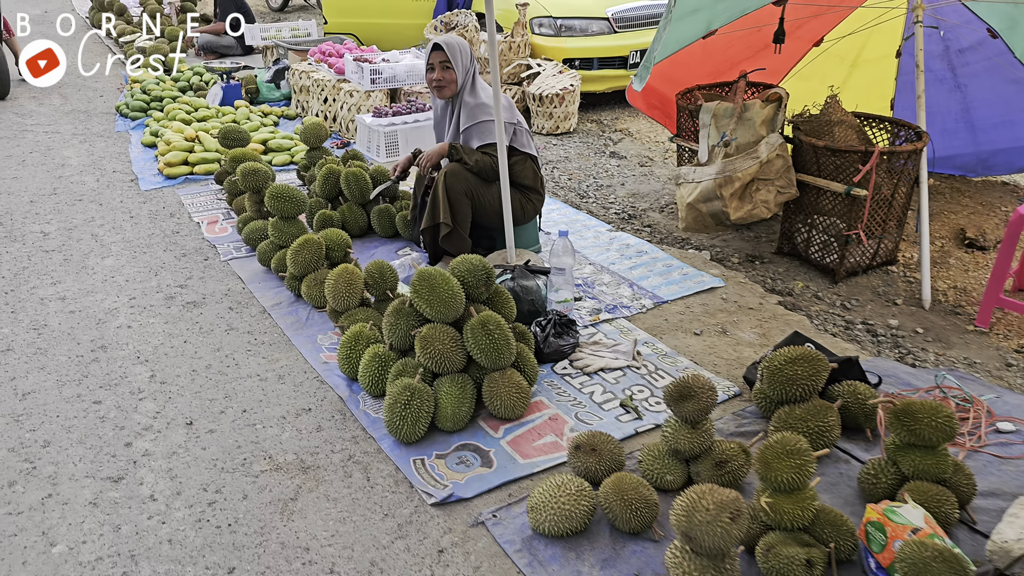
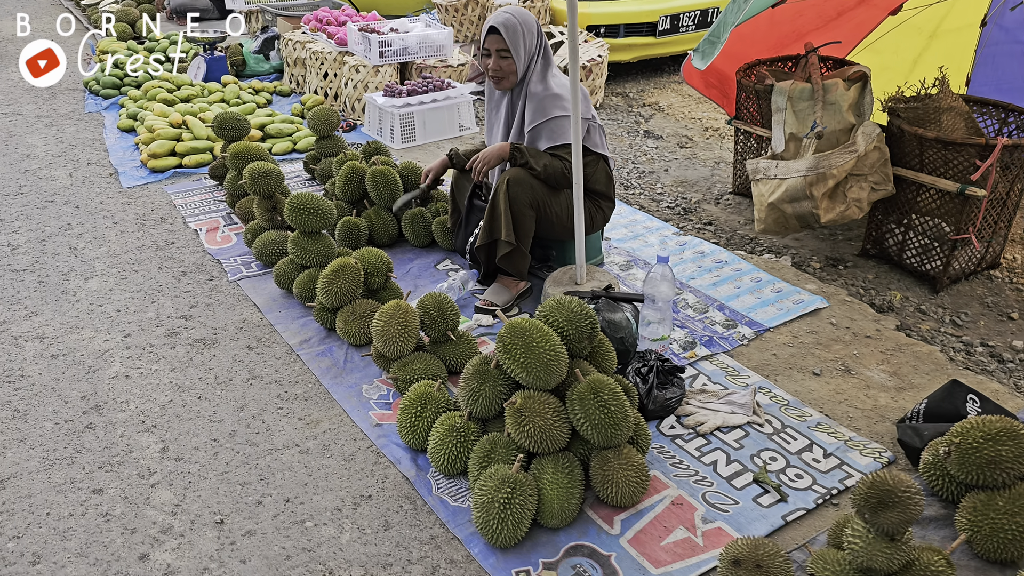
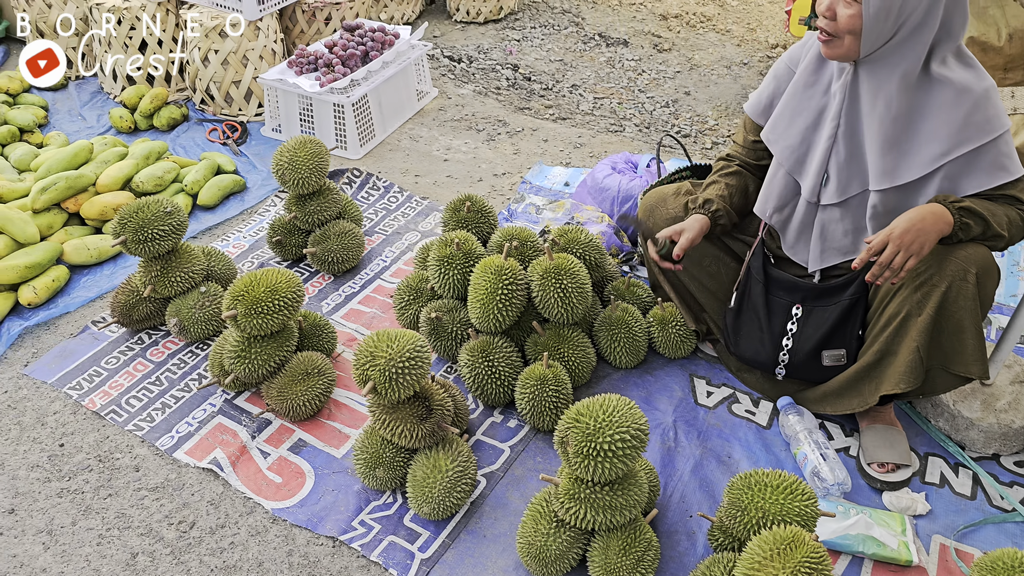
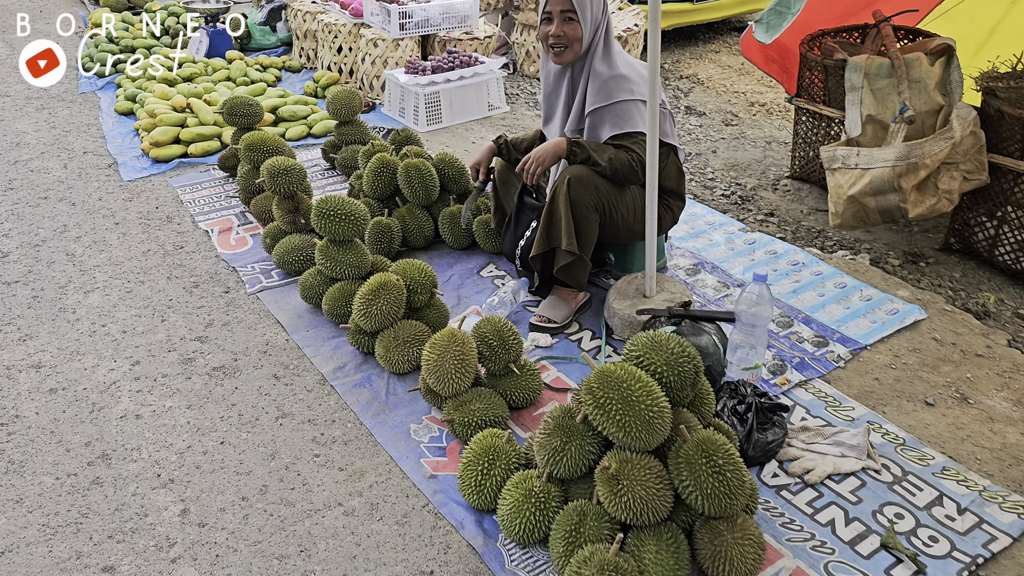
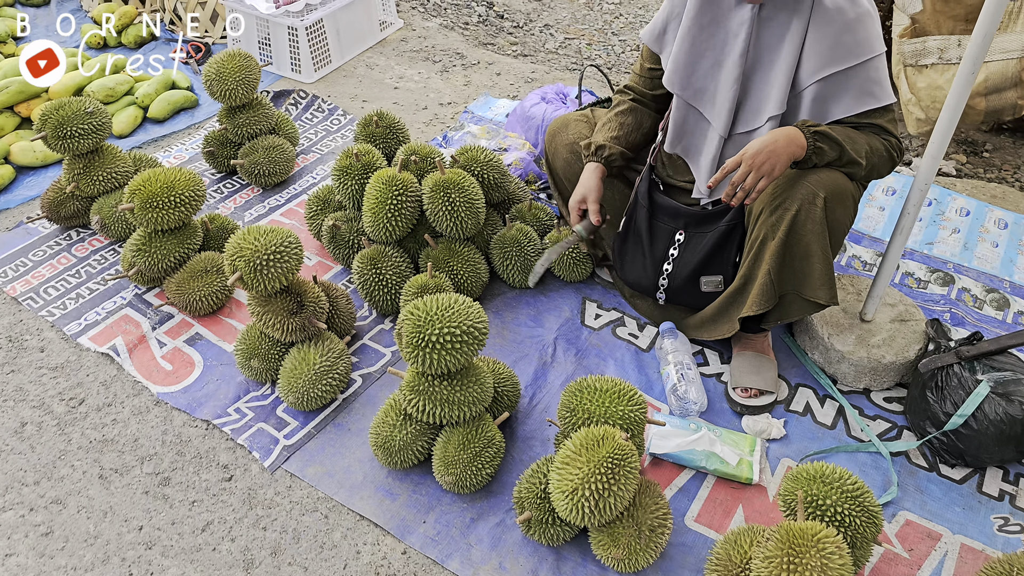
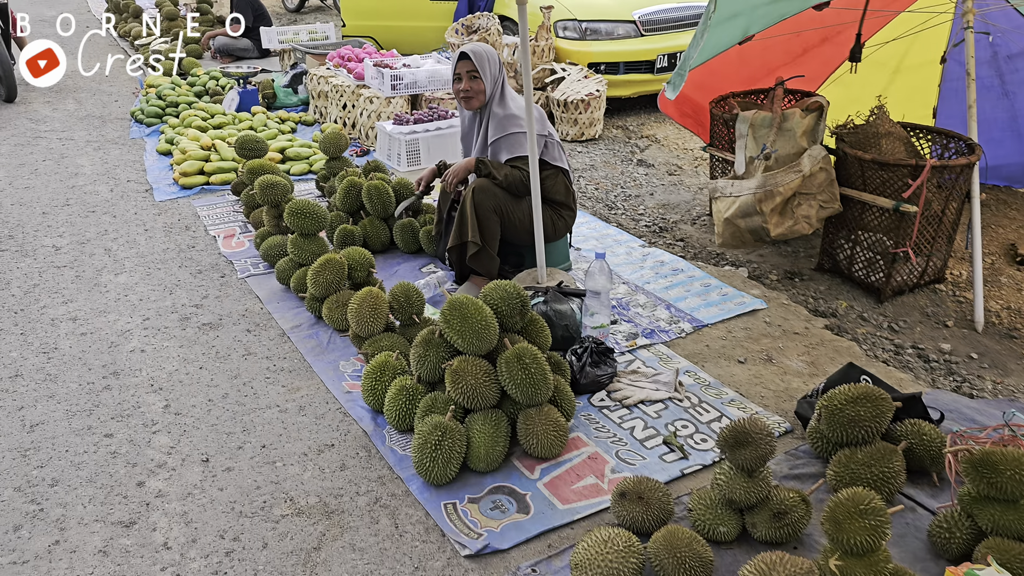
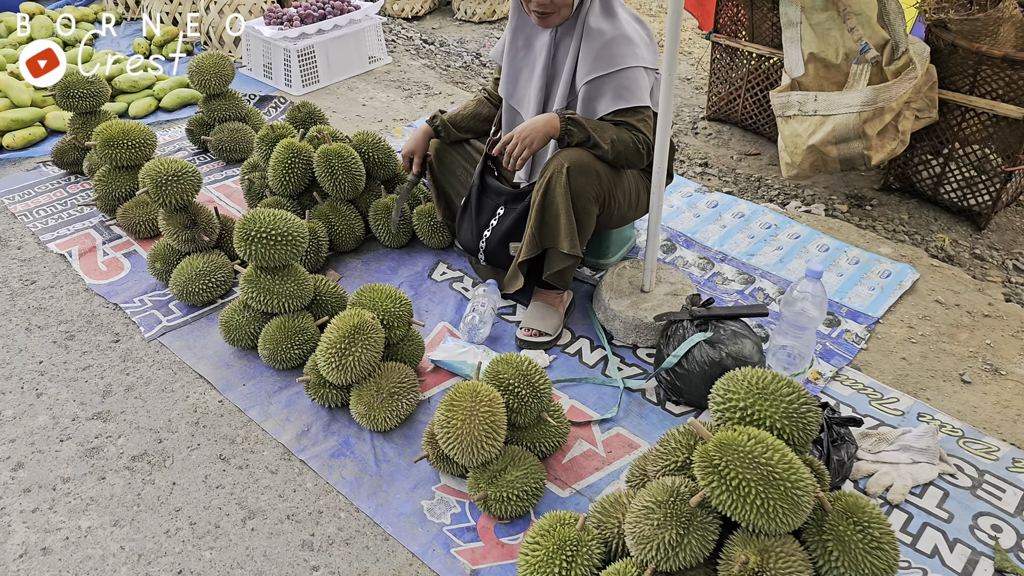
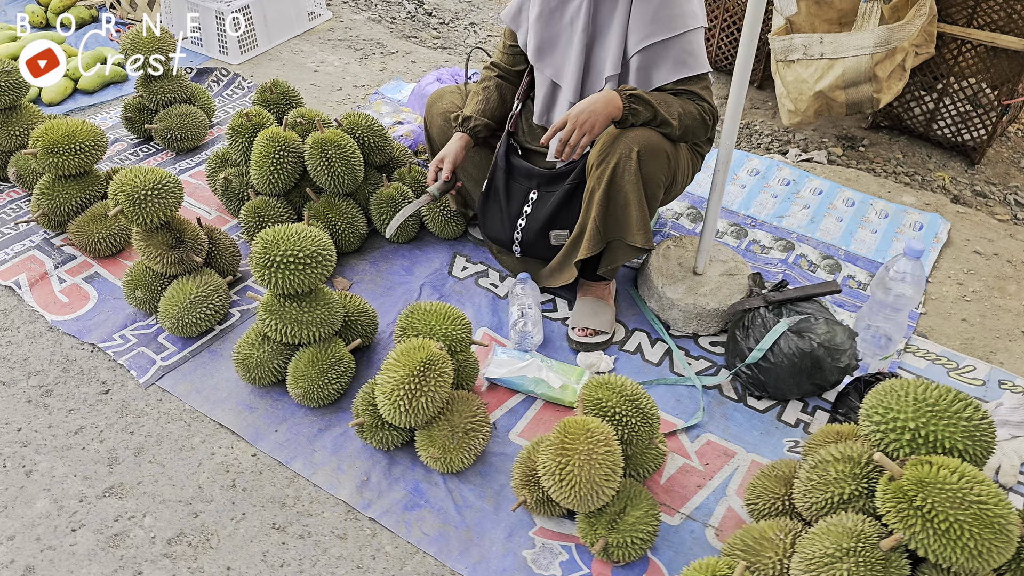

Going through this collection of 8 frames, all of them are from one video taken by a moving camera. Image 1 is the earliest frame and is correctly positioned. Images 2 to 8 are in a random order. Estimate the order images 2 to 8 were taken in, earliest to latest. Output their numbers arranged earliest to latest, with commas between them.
6, 2, 4, 7, 8, 5, 3
